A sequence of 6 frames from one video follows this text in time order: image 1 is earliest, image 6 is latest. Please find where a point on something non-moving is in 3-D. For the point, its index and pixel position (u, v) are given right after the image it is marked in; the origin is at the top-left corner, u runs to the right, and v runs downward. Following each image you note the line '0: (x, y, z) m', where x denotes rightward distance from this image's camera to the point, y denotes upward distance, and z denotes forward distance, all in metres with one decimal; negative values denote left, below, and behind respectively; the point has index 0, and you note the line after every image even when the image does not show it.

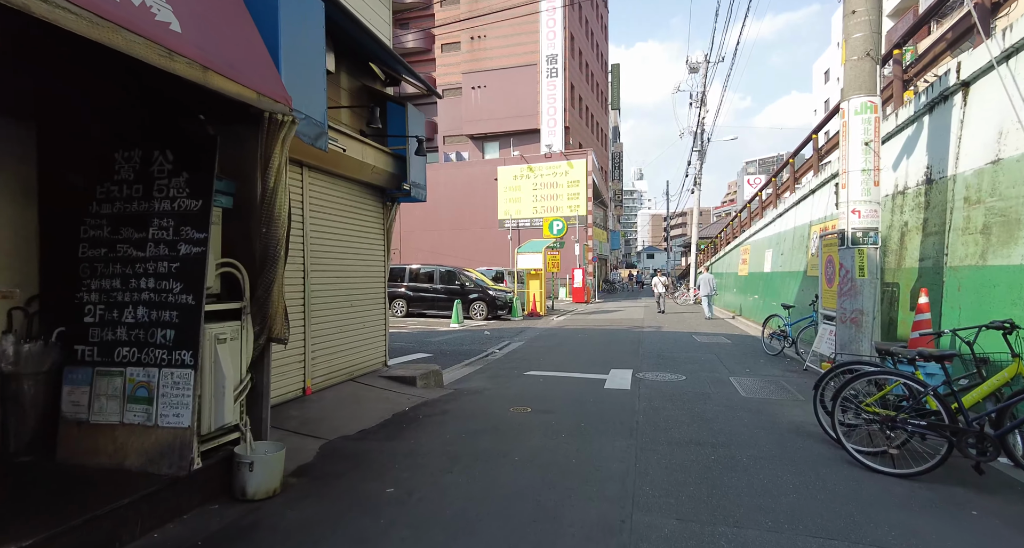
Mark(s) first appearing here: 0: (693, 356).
0: (+3.1, -1.4, +9.9) m
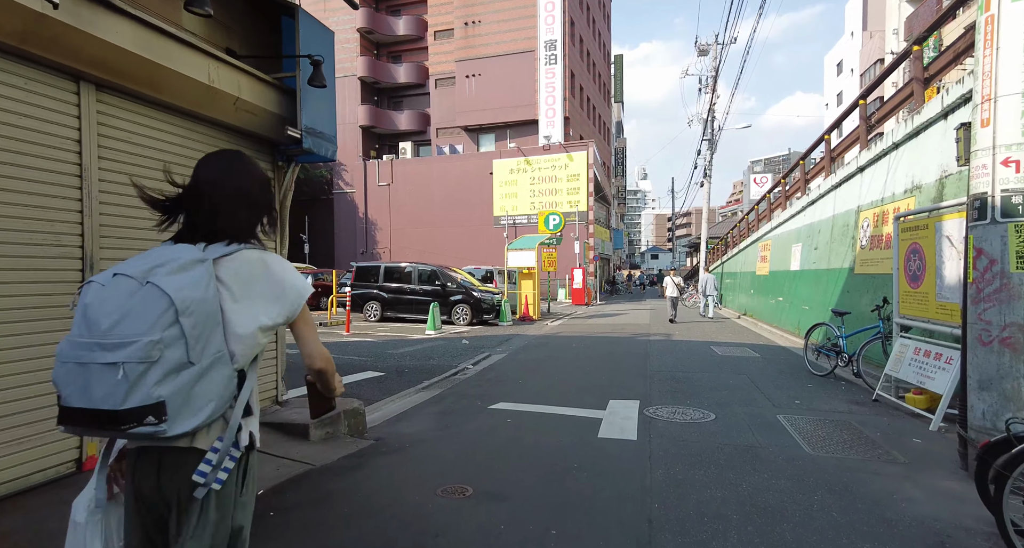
0: (+2.7, -1.4, +7.6) m
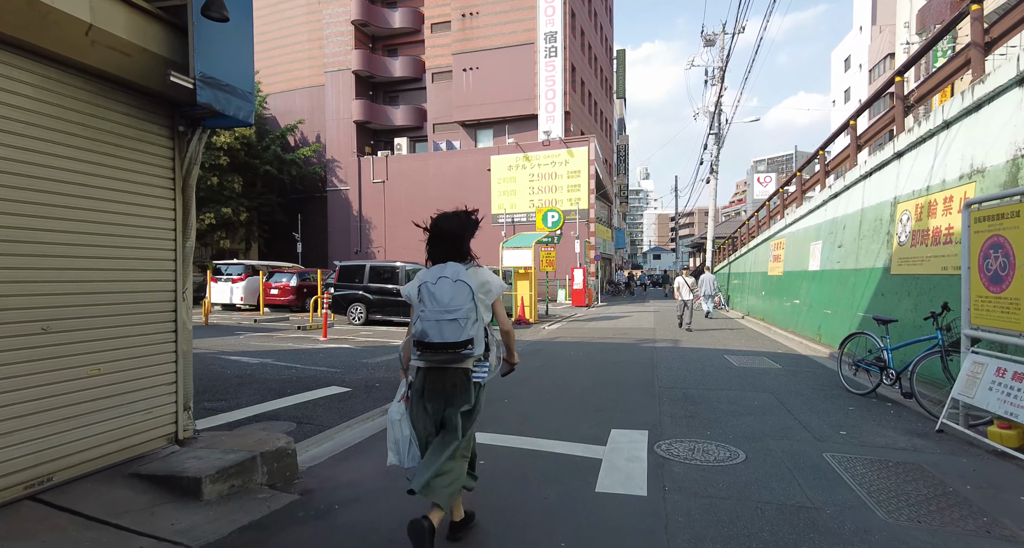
0: (+2.5, -1.4, +6.4) m
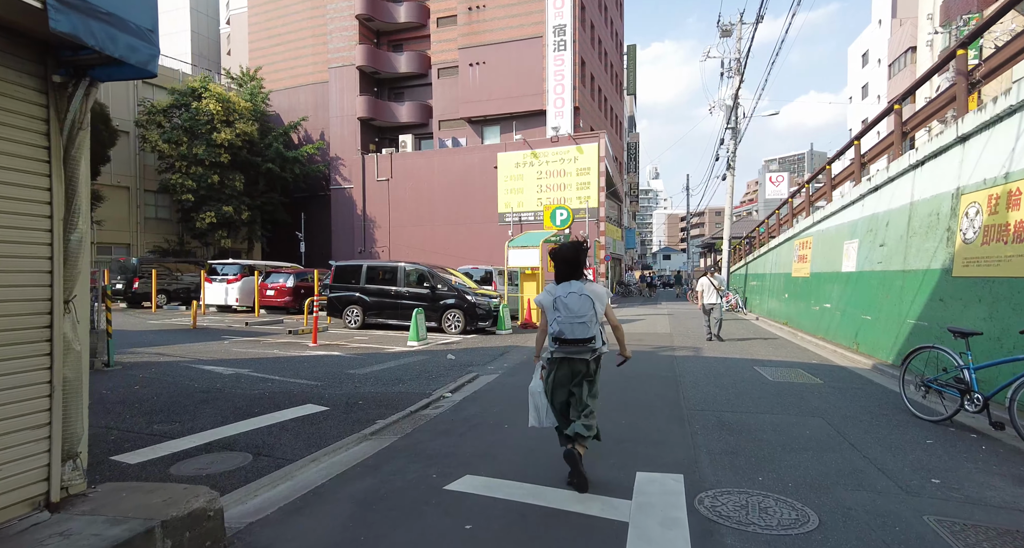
0: (+2.5, -1.4, +5.3) m
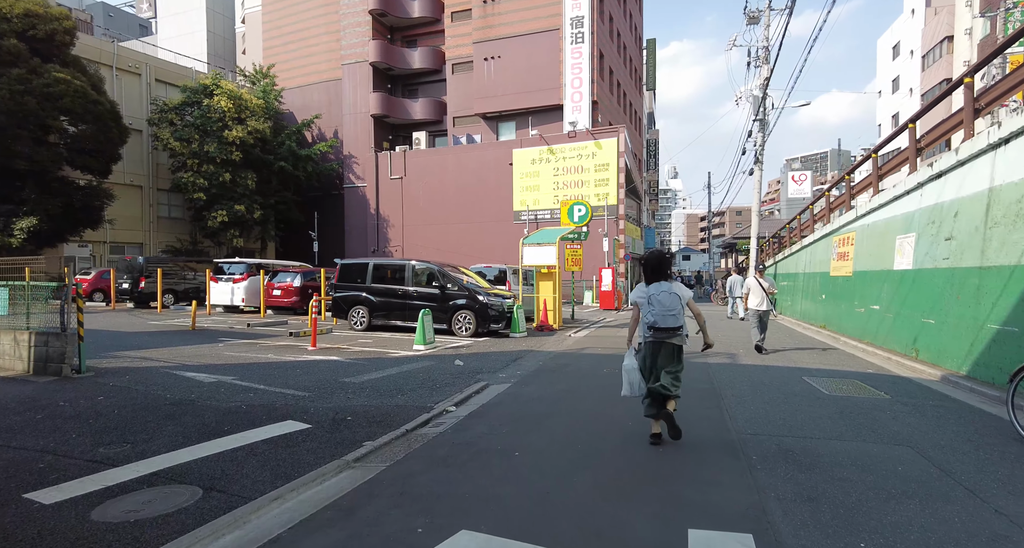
0: (+2.6, -1.4, +4.2) m
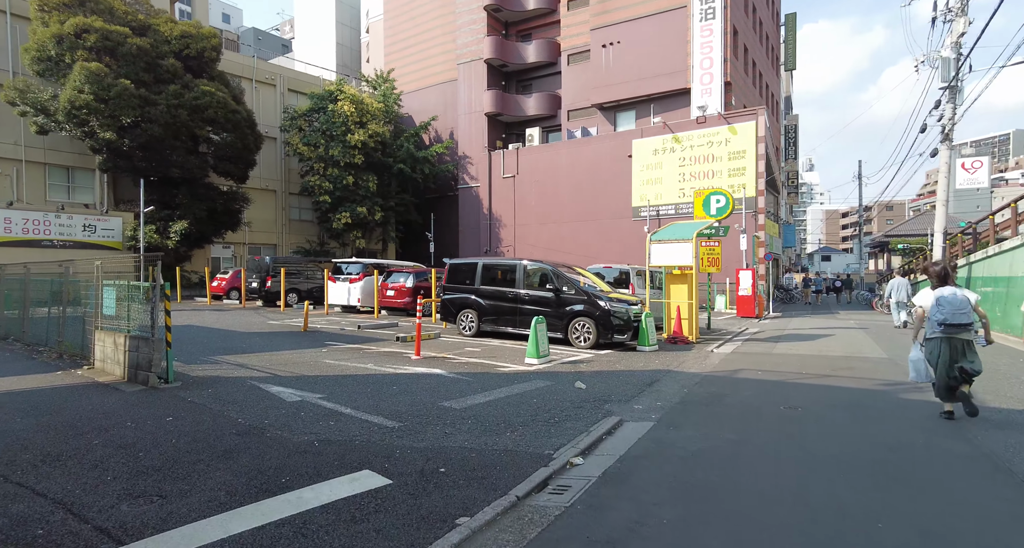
0: (+3.4, -1.4, +1.9) m
